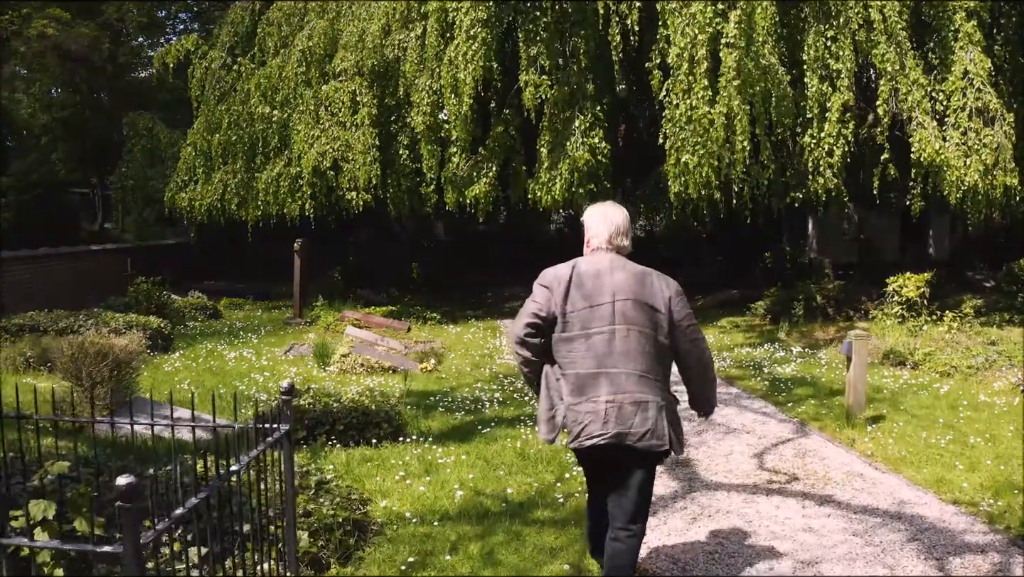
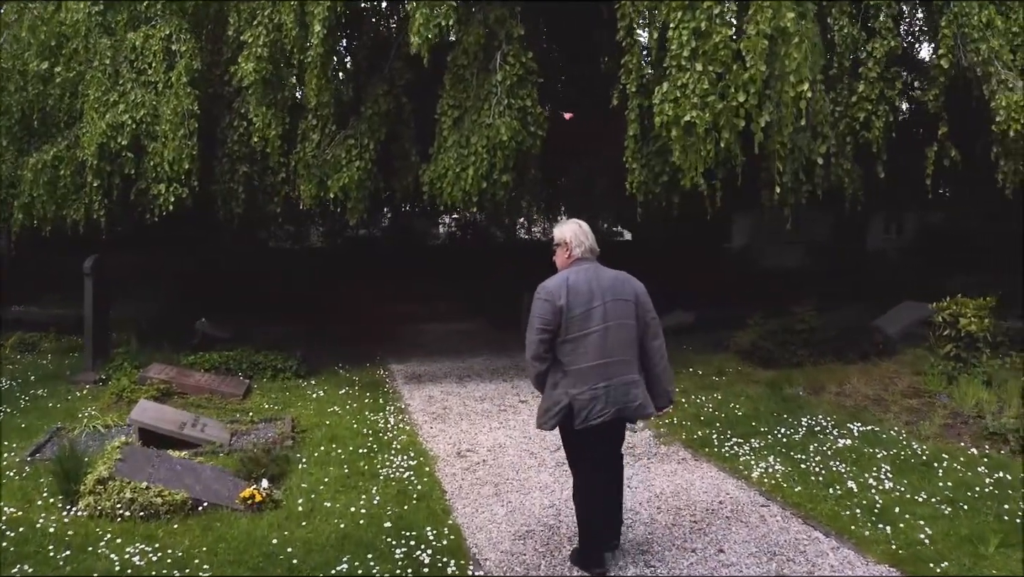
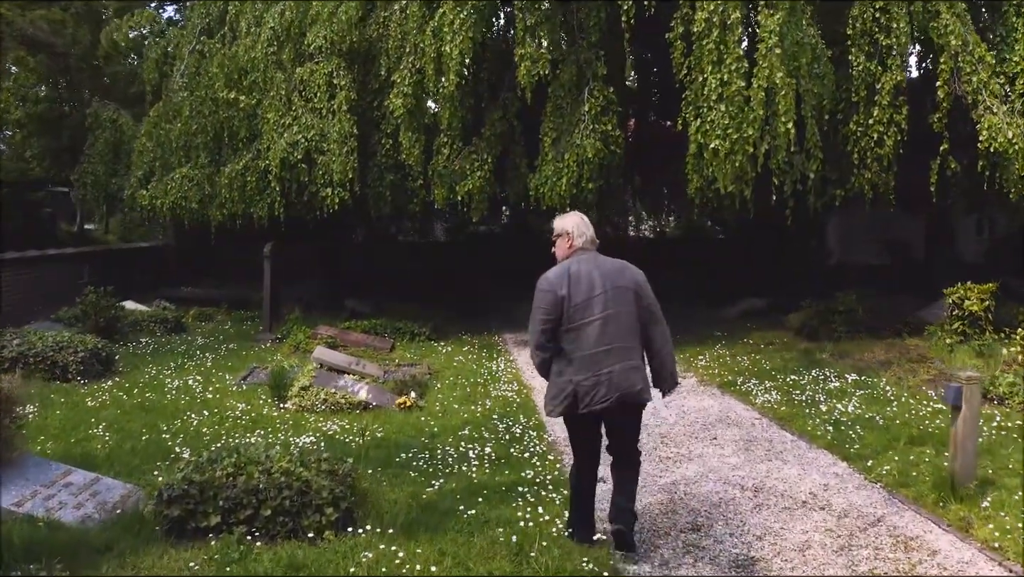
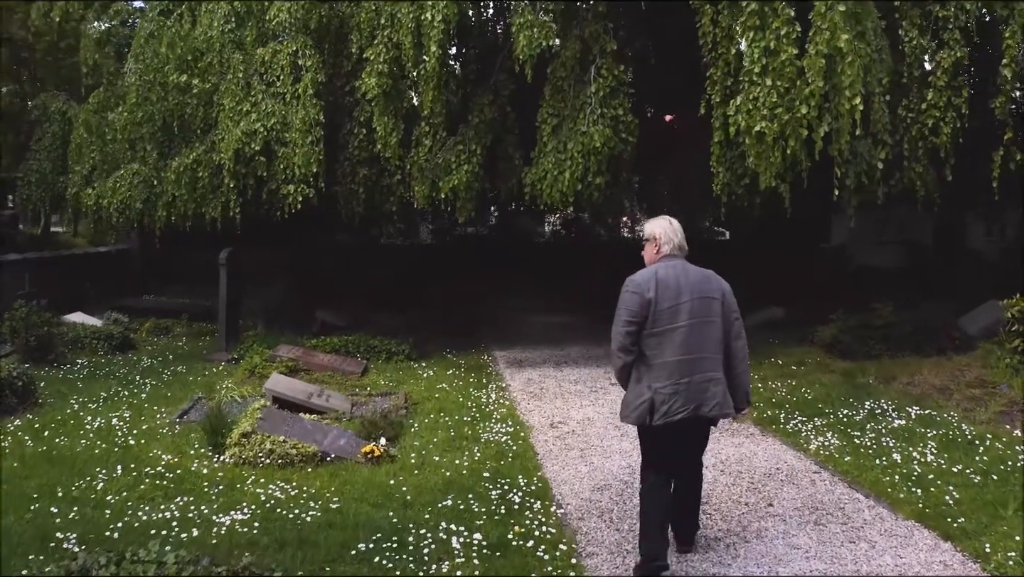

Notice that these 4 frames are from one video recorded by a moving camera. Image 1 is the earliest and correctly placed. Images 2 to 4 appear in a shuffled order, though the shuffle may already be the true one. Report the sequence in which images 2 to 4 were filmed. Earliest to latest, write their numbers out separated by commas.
3, 4, 2
